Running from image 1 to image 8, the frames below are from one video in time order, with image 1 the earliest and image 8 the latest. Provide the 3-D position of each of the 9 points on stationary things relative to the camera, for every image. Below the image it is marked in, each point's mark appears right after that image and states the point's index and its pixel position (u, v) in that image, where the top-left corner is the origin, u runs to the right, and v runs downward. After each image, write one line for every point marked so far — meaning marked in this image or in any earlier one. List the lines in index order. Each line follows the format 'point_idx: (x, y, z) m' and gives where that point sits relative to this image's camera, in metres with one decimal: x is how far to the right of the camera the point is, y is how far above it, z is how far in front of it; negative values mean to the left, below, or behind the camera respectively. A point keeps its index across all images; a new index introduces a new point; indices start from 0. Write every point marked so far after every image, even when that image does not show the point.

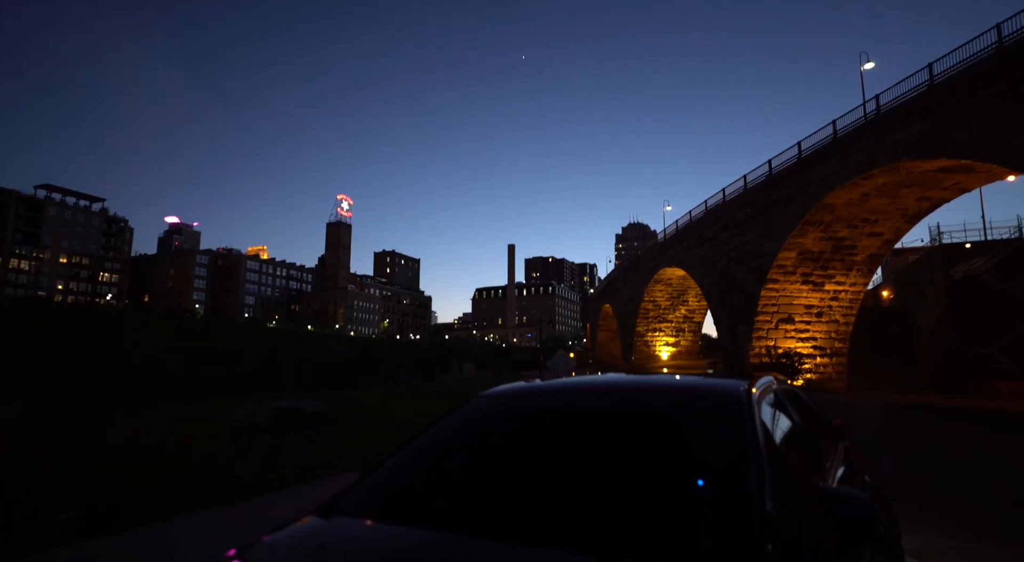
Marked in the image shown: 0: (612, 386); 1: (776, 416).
0: (+0.5, -0.5, +2.8) m
1: (+1.4, -0.7, +3.0) m
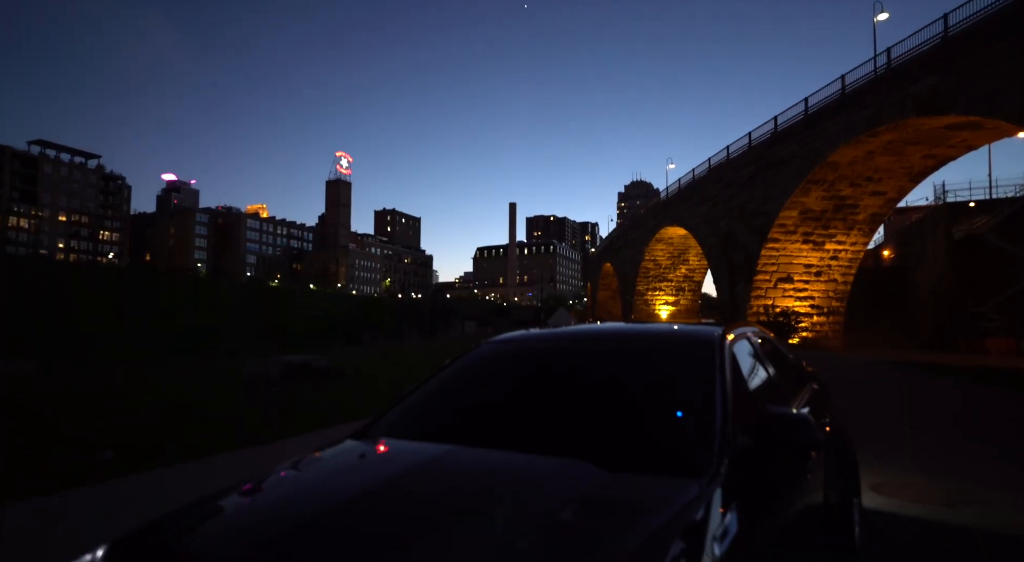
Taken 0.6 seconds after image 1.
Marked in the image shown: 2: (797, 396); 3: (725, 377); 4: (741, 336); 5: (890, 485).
0: (+0.5, -0.3, +3.1) m
1: (+1.4, -0.5, +3.3) m
2: (+2.0, -0.8, +3.8) m
3: (+0.9, -0.4, +2.6) m
4: (+1.5, -0.3, +3.6) m
5: (+3.9, -2.1, +6.1) m
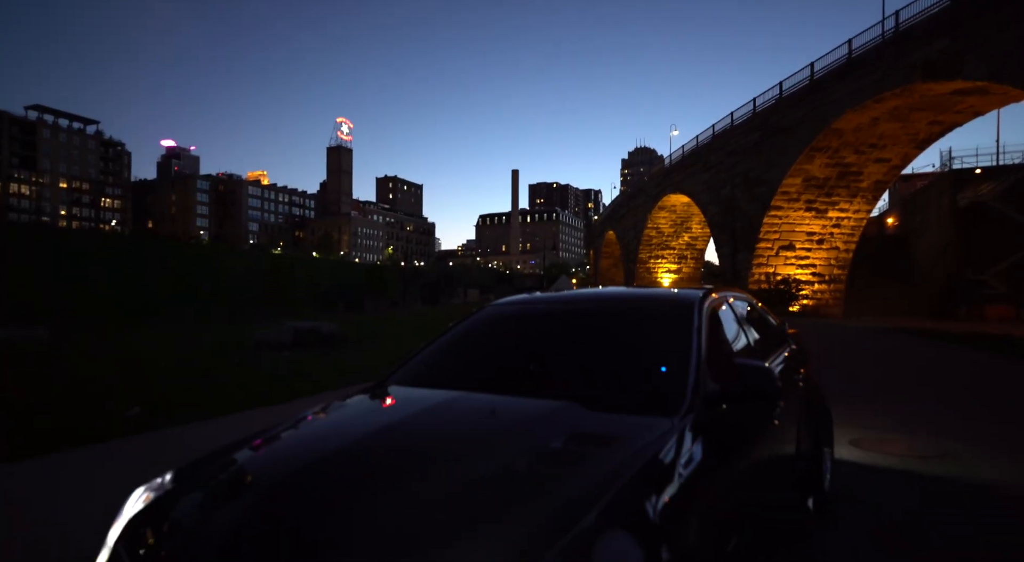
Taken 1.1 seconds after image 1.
0: (+0.5, -0.1, +3.4) m
1: (+1.4, -0.3, +3.7) m
2: (+2.0, -0.6, +4.2) m
3: (+0.9, -0.3, +2.9) m
4: (+1.5, -0.1, +3.9) m
5: (+3.9, -1.7, +6.5) m
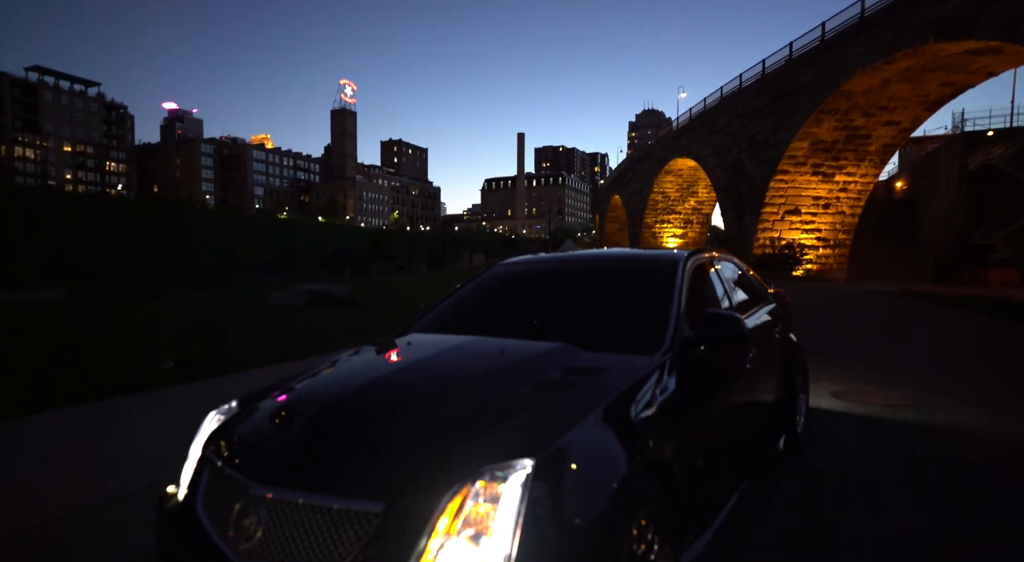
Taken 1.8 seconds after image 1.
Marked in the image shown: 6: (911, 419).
0: (+0.5, +0.2, +3.9) m
1: (+1.5, 0.0, +4.1) m
2: (+2.0, -0.3, +4.6) m
3: (+1.0, -0.1, +3.3) m
4: (+1.5, +0.2, +4.3) m
5: (+4.0, -1.3, +7.0) m
6: (+4.2, -1.4, +5.9) m
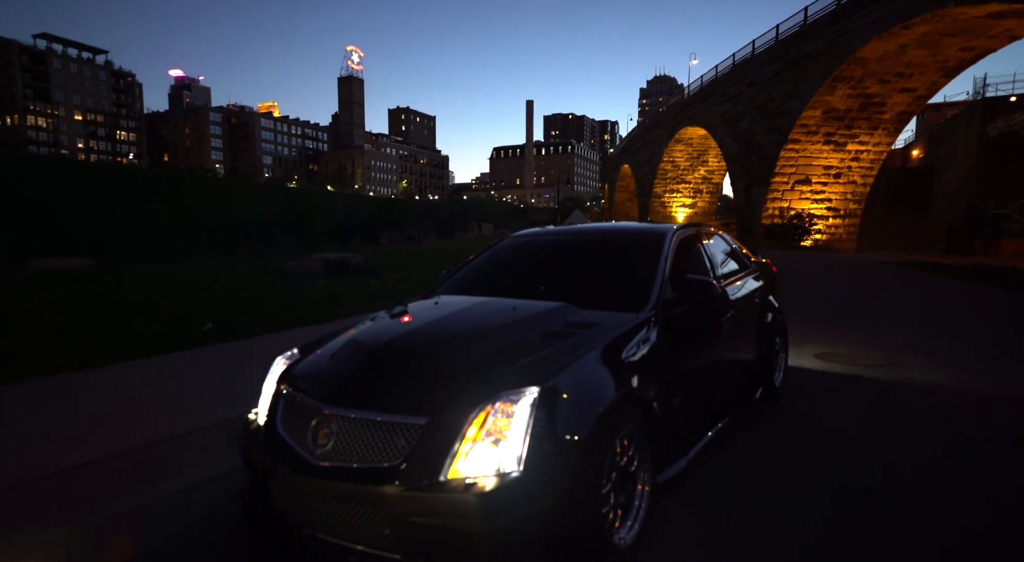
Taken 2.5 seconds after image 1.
0: (+0.6, +0.4, +4.4) m
1: (+1.5, +0.2, +4.6) m
2: (+2.1, 0.0, +5.1) m
3: (+1.0, +0.1, +3.9) m
4: (+1.6, +0.4, +4.8) m
5: (+4.1, -0.9, +7.6) m
6: (+4.3, -1.1, +6.5) m
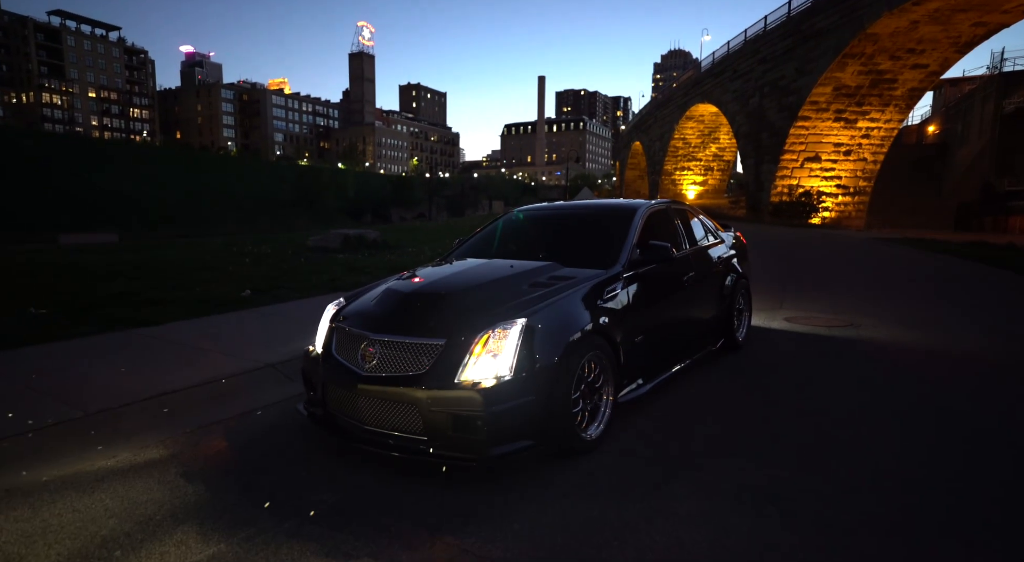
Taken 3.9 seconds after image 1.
0: (+0.6, +0.7, +5.3) m
1: (+1.6, +0.5, +5.5) m
2: (+2.1, +0.3, +6.0) m
3: (+1.0, +0.4, +4.7) m
4: (+1.6, +0.7, +5.6) m
5: (+4.2, -0.5, +8.4) m
6: (+4.3, -0.7, +7.4) m
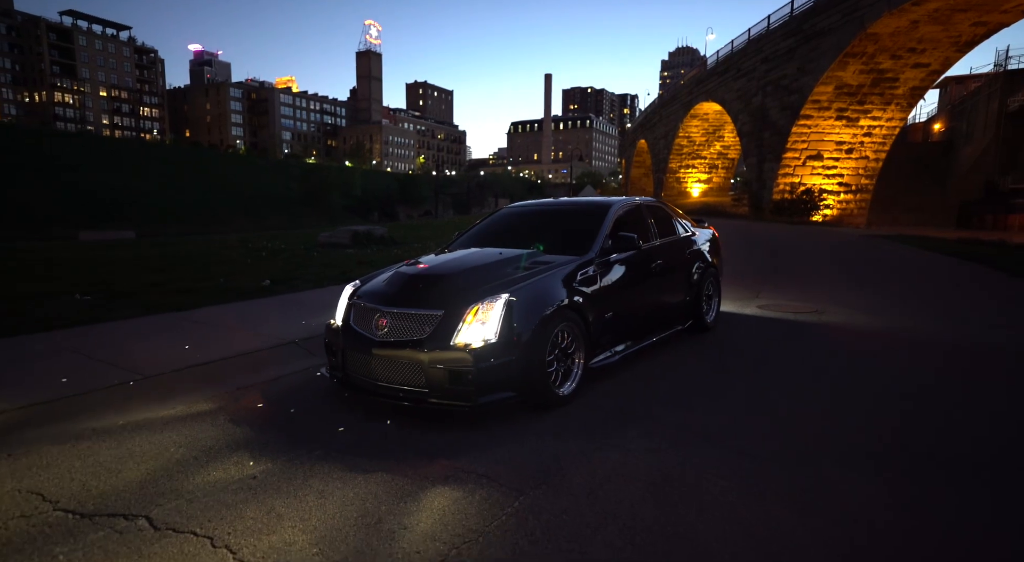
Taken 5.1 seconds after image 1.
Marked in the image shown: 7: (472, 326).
0: (+0.5, +0.8, +6.0) m
1: (+1.5, +0.7, +6.2) m
2: (+2.0, +0.5, +6.7) m
3: (+0.9, +0.6, +5.5) m
4: (+1.5, +0.9, +6.4) m
5: (+4.2, -0.4, +9.1) m
6: (+4.3, -0.6, +8.1) m
7: (-0.3, -0.3, +4.0) m
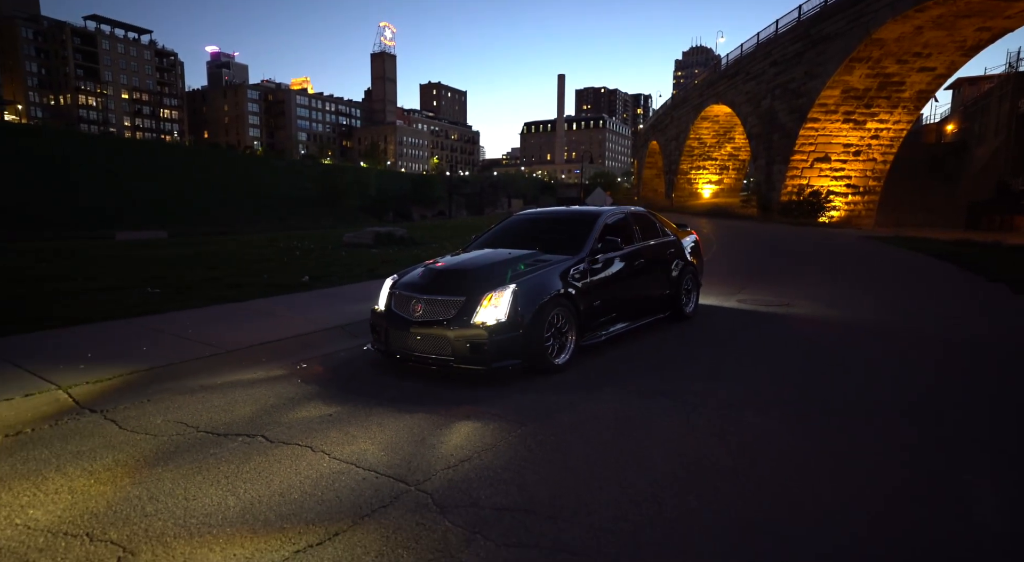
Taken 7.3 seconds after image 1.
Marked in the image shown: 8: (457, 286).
0: (+0.6, +0.9, +7.3) m
1: (+1.6, +0.7, +7.4) m
2: (+2.2, +0.5, +7.9) m
3: (+1.0, +0.6, +6.7) m
4: (+1.6, +0.9, +7.6) m
5: (+4.3, -0.3, +10.3) m
6: (+4.4, -0.5, +9.2) m
7: (-0.2, -0.3, +5.3) m
8: (-0.5, 0.0, +5.5) m
